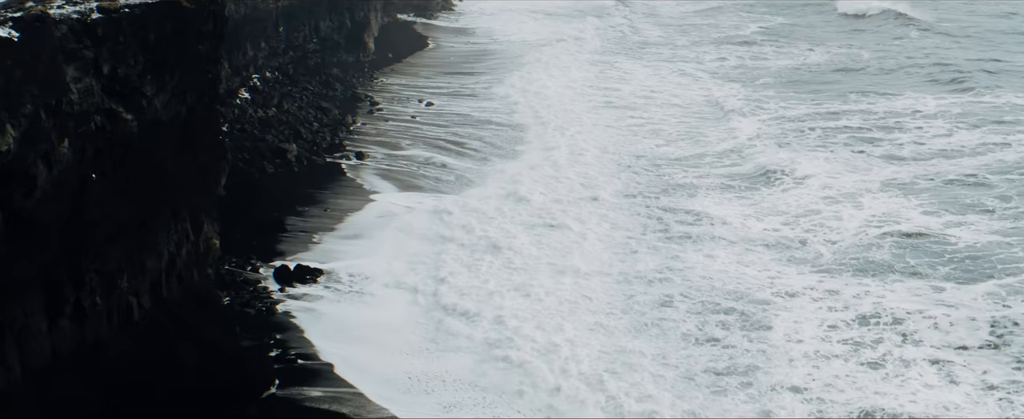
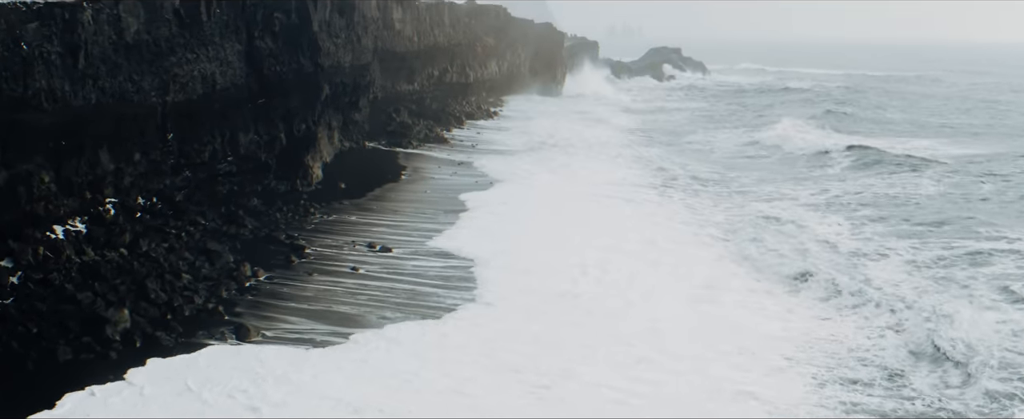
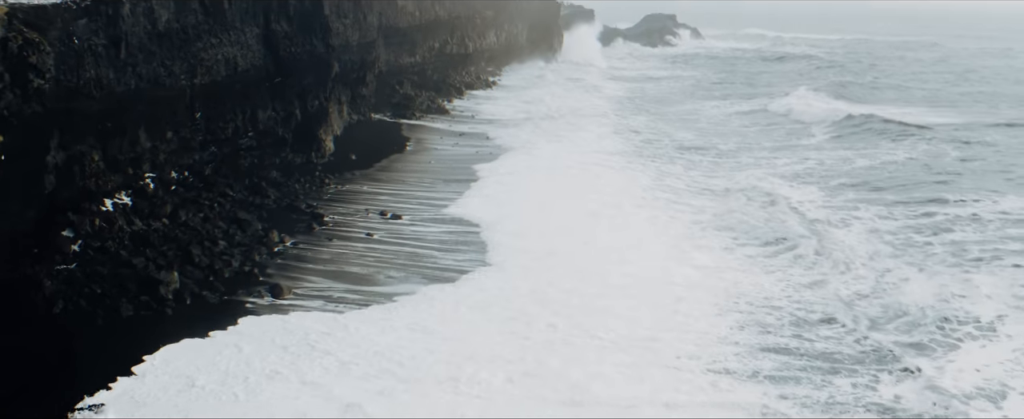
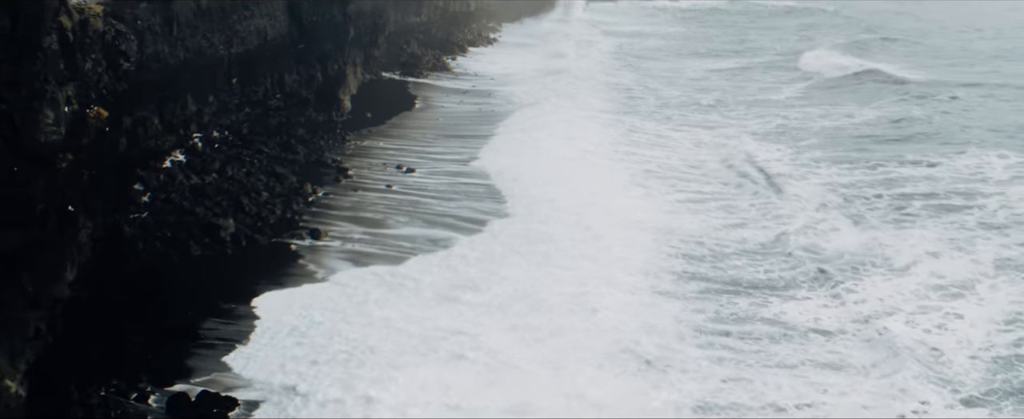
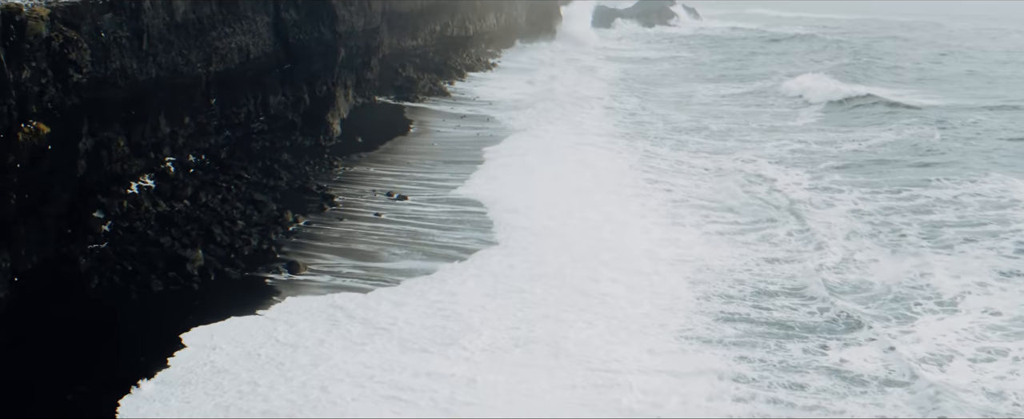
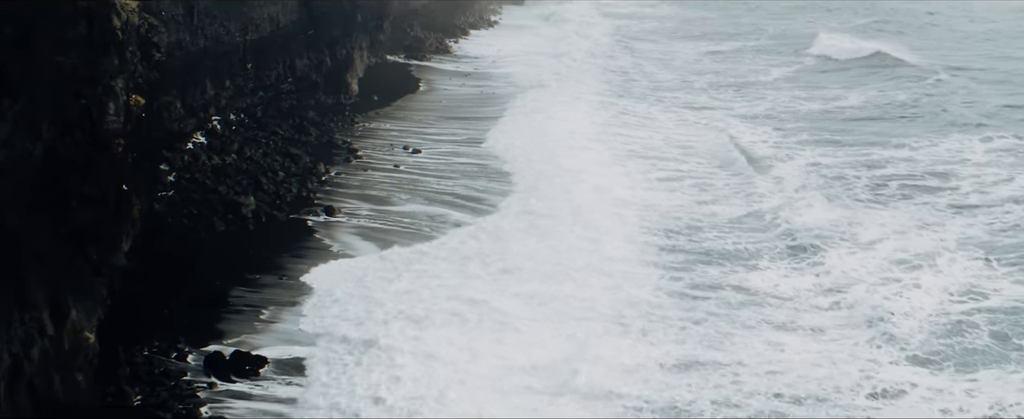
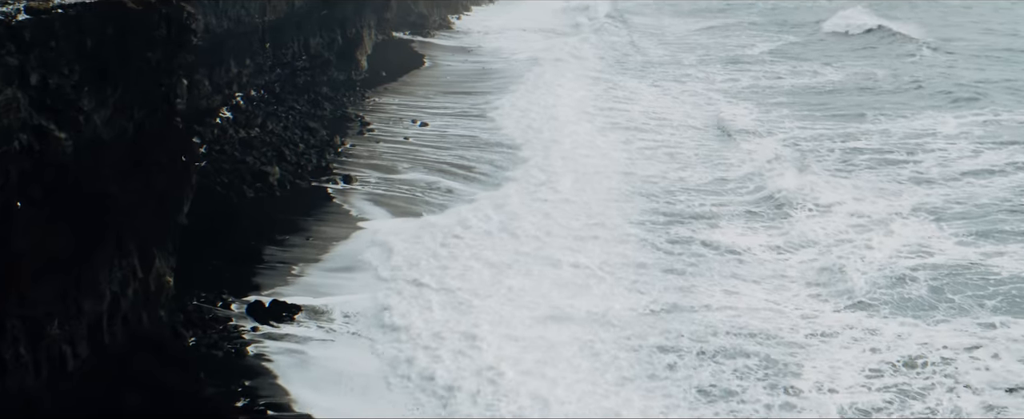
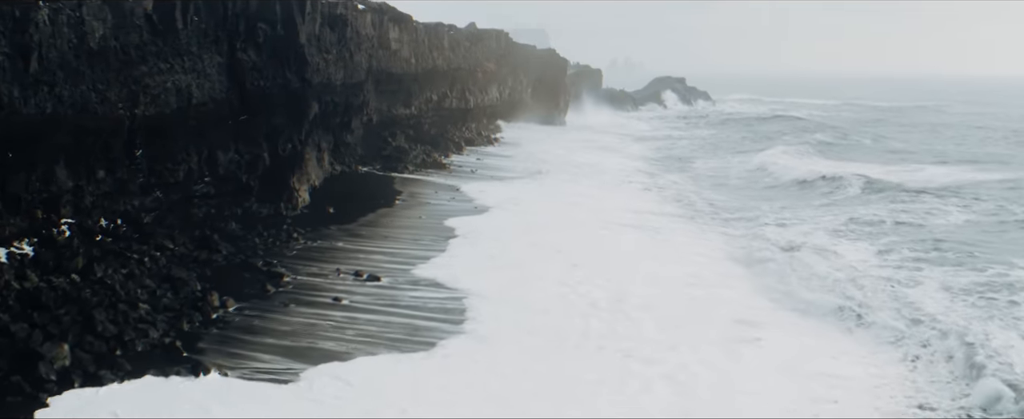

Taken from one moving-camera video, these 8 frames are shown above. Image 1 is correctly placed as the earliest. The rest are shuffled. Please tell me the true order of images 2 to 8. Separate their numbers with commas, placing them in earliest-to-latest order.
7, 6, 4, 5, 3, 2, 8
